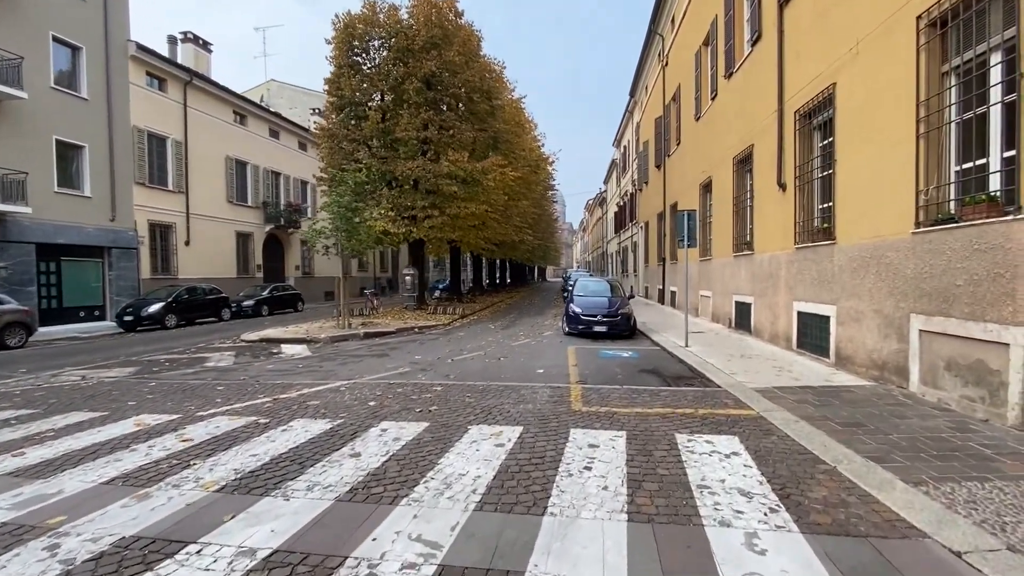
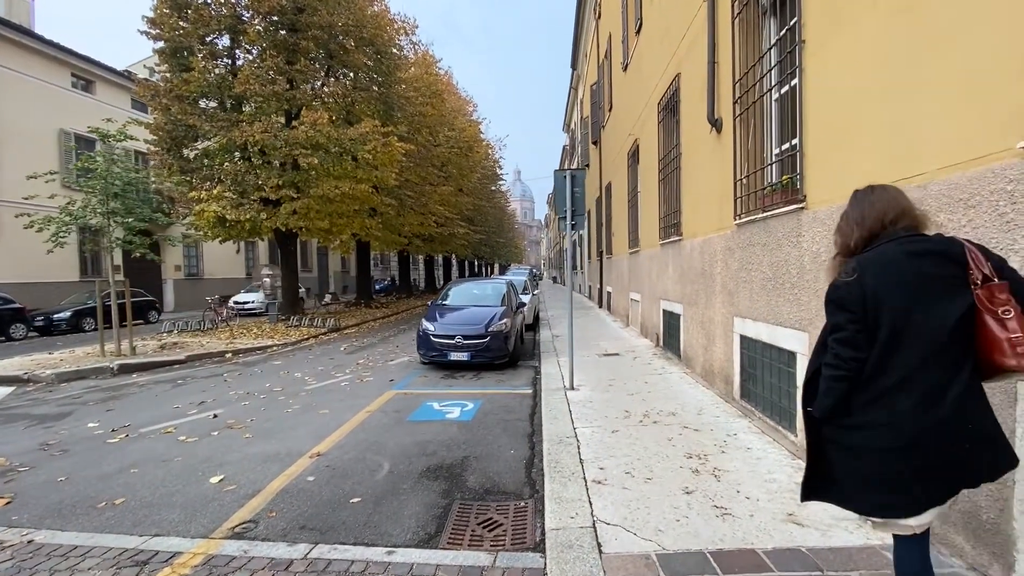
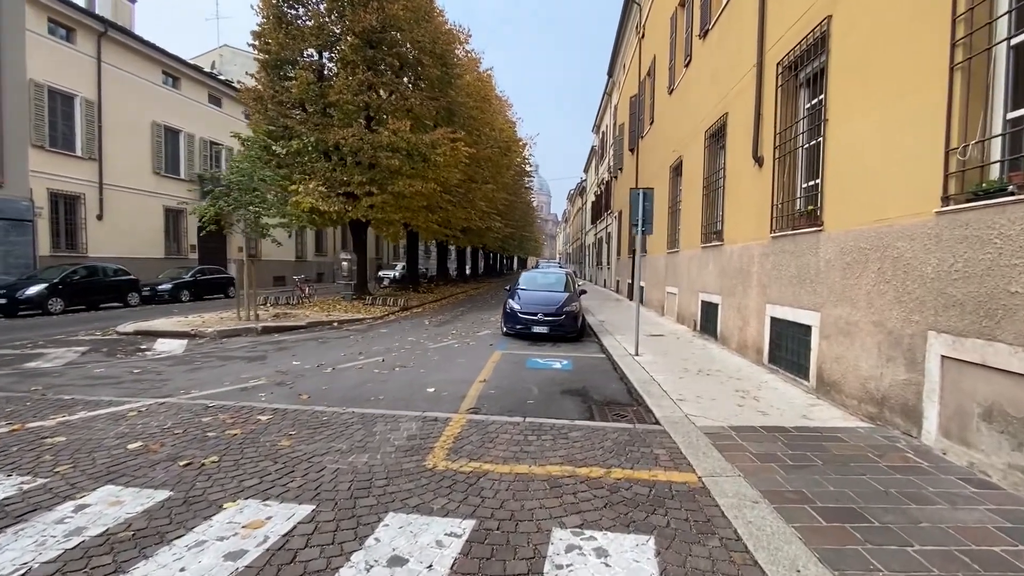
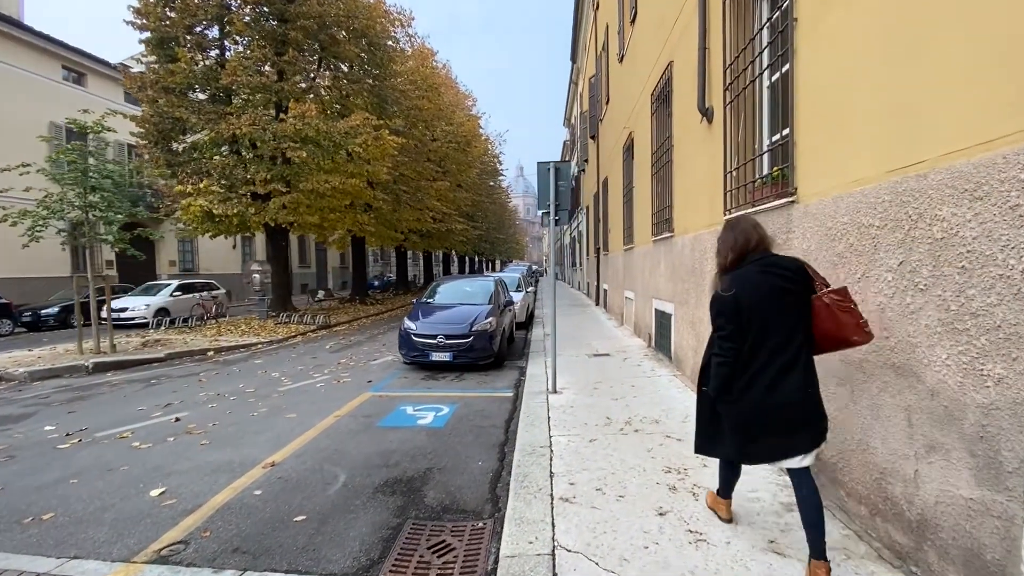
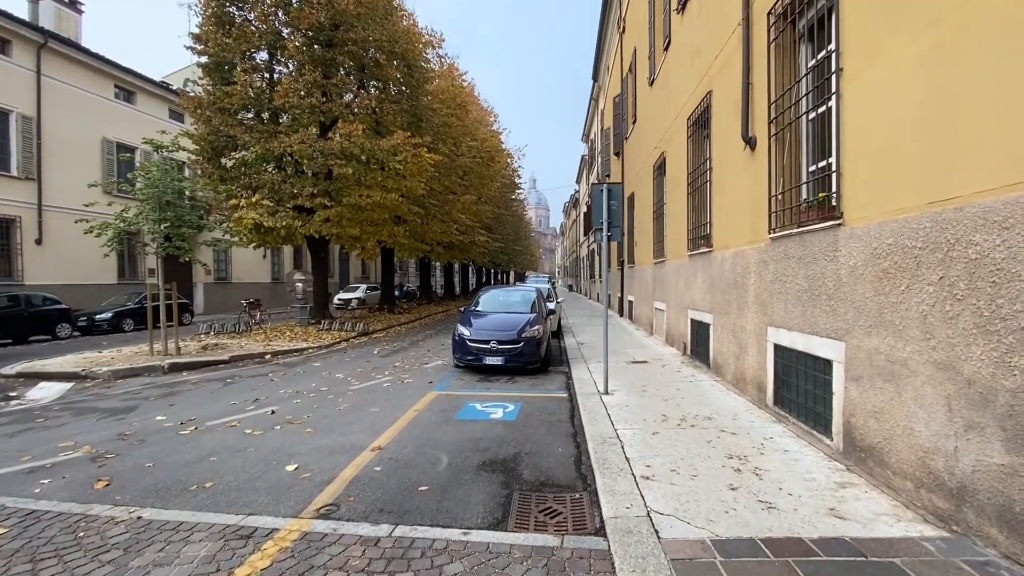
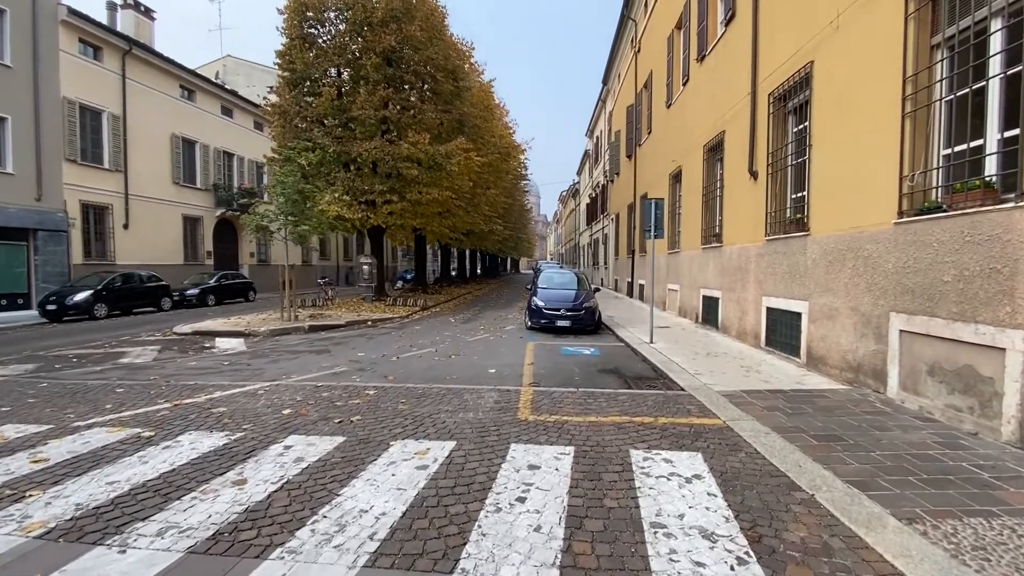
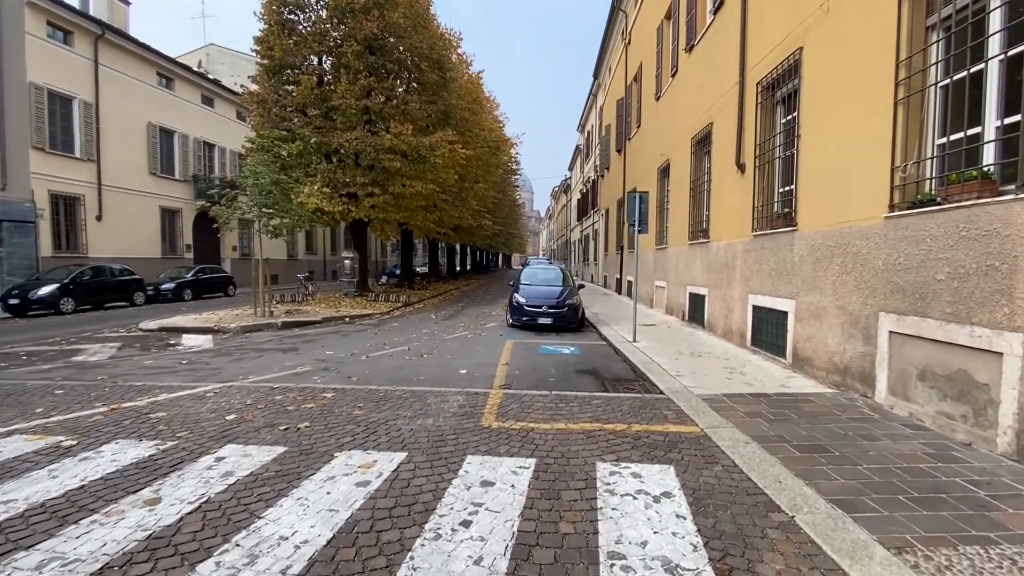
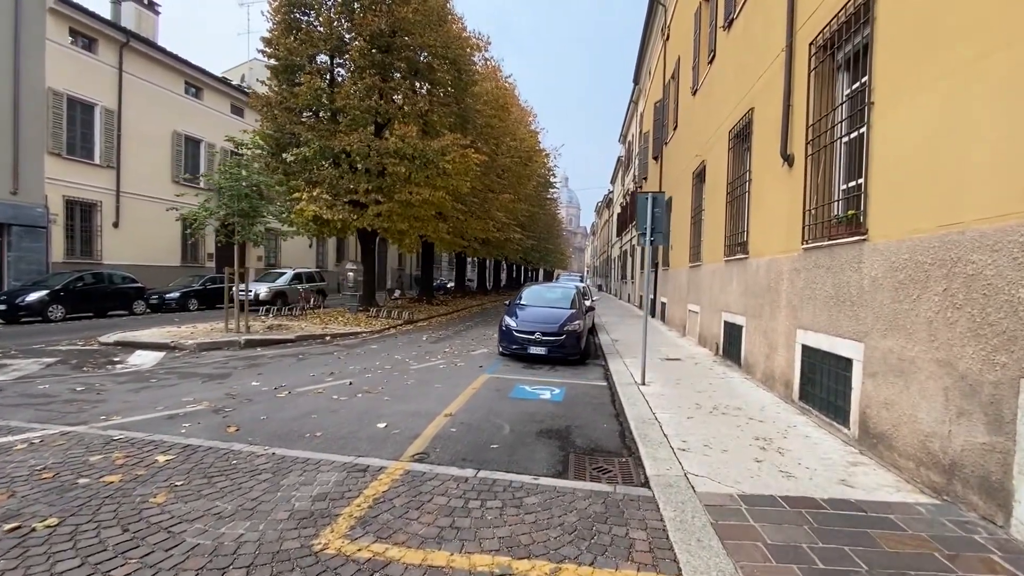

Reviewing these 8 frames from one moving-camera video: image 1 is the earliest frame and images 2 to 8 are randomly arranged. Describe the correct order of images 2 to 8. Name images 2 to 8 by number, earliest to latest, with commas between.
6, 7, 3, 8, 5, 2, 4
